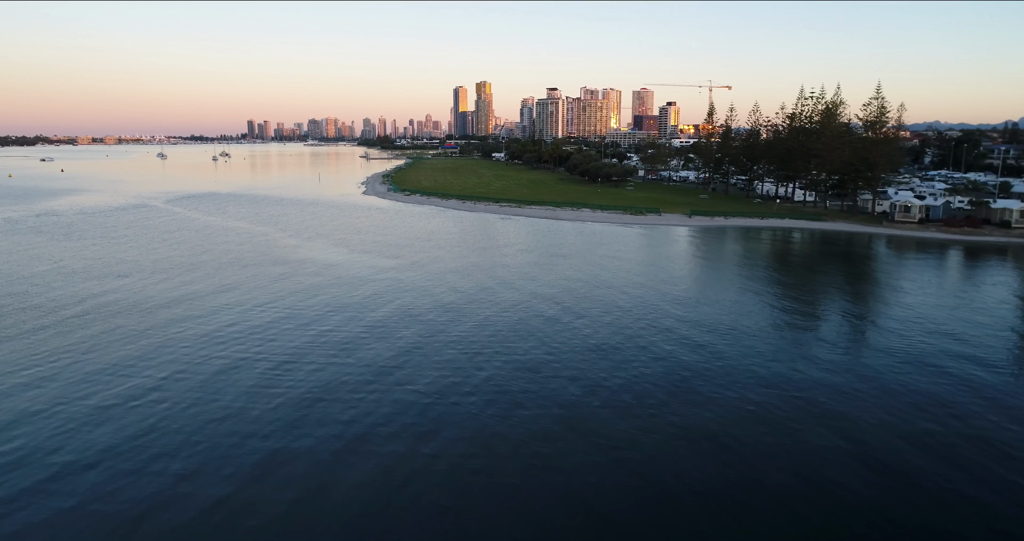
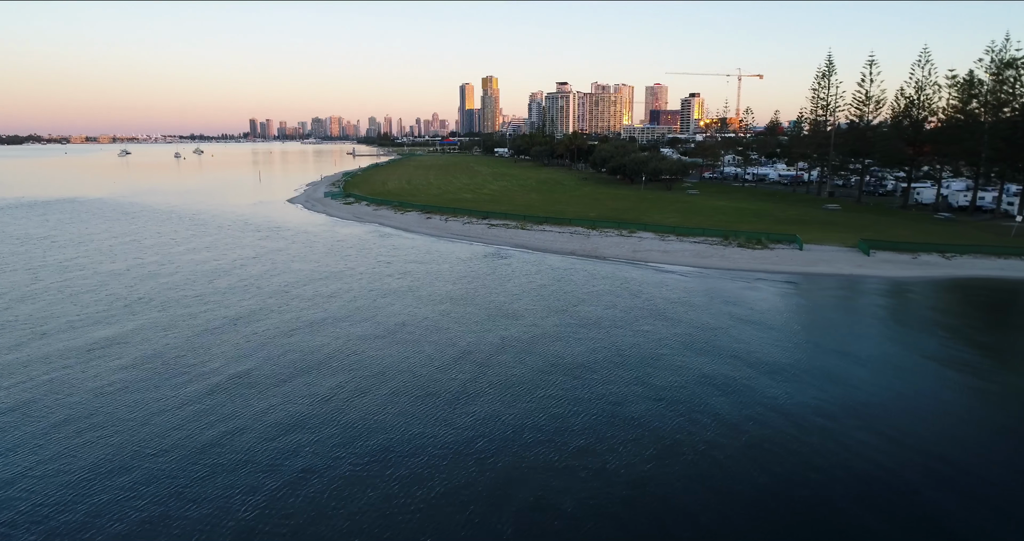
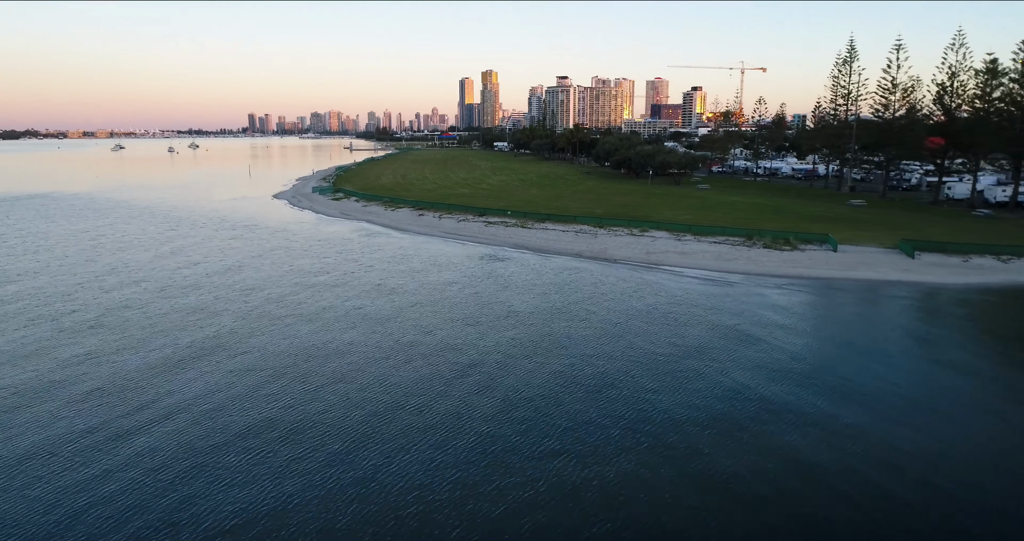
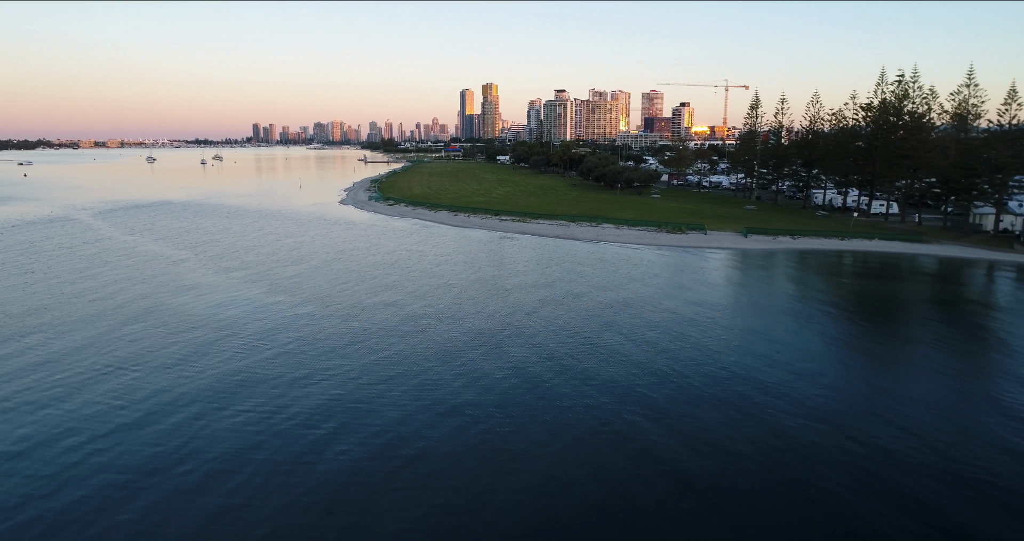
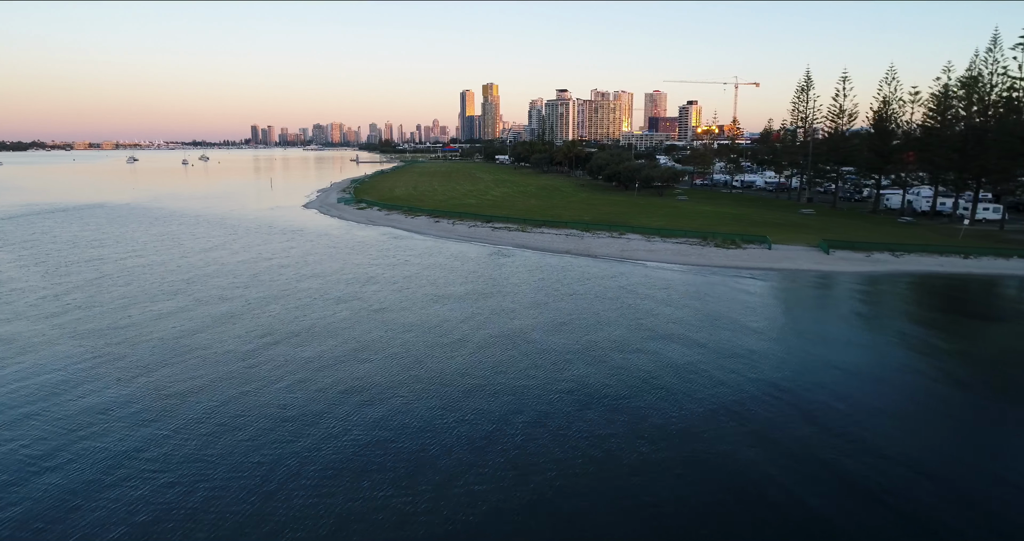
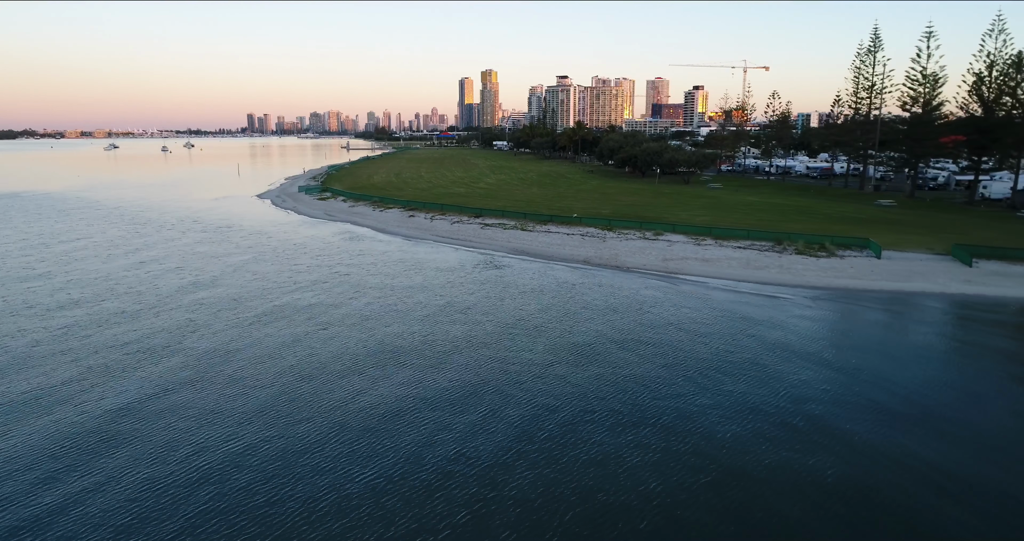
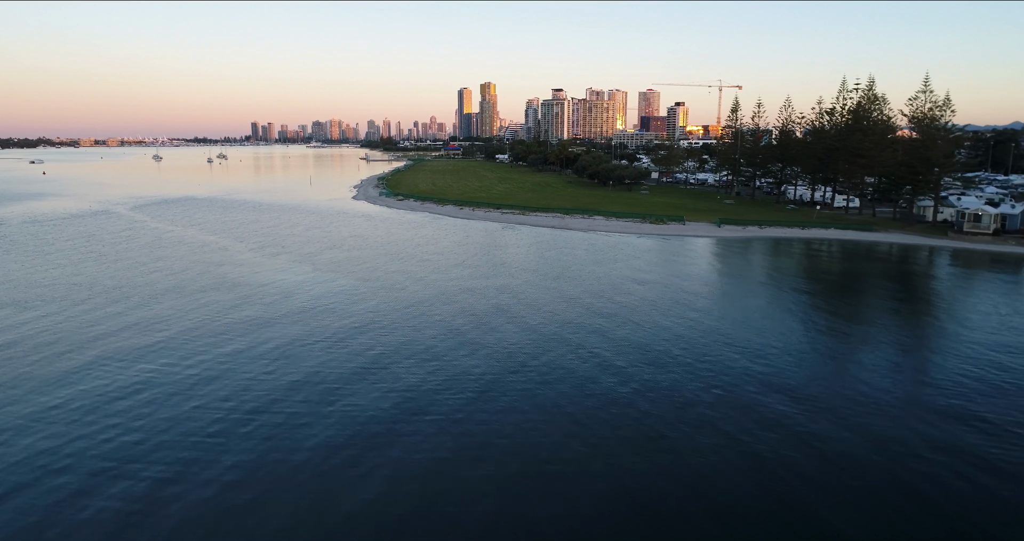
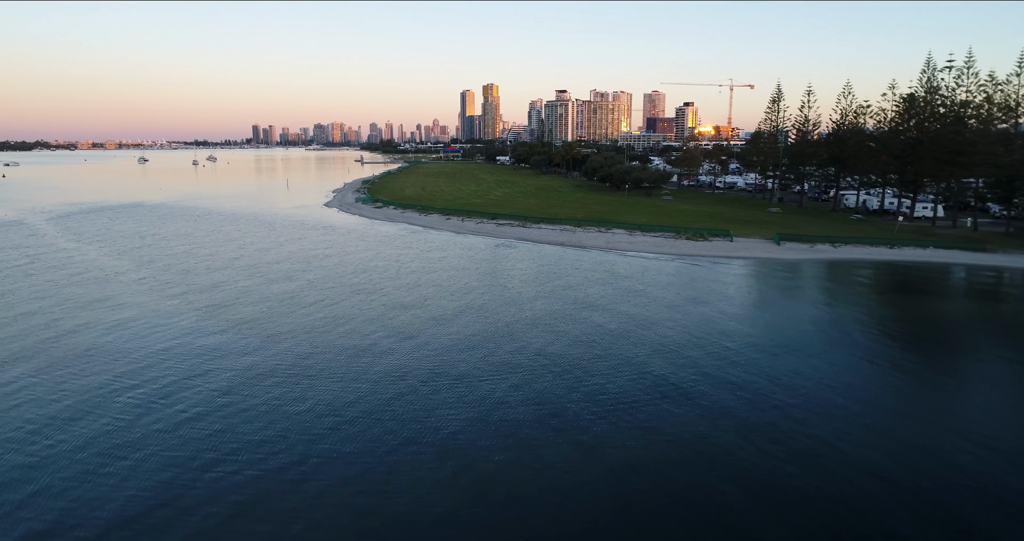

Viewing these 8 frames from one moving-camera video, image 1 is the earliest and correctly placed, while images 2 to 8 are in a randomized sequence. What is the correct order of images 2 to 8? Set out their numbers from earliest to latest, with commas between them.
7, 4, 8, 5, 2, 3, 6
